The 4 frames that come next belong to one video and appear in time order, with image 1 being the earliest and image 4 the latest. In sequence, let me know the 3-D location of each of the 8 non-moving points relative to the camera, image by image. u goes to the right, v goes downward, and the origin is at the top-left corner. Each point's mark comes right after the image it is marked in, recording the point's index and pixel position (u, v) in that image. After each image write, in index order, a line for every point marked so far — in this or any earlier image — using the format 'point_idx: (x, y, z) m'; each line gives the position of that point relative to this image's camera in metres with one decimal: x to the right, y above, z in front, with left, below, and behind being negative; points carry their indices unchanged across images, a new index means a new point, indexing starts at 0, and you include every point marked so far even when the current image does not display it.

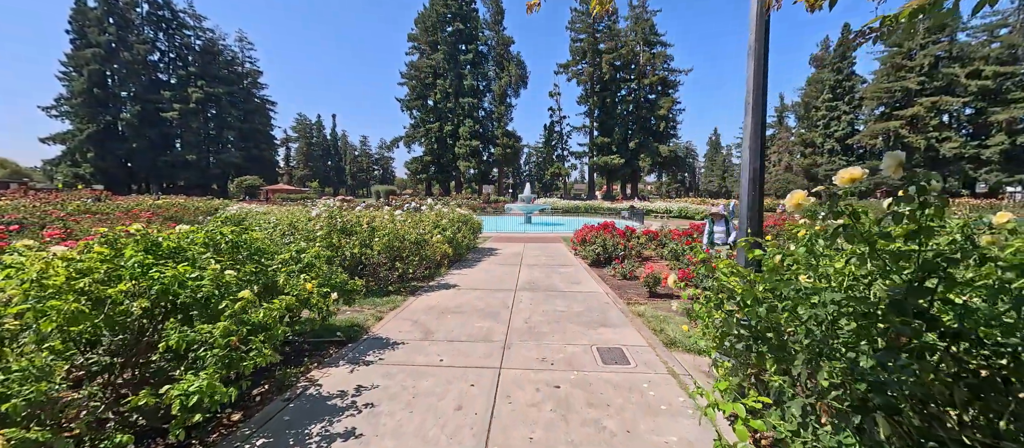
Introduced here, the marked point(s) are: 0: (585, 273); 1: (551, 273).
0: (+1.6, -1.1, +7.8) m
1: (+0.8, -1.1, +7.9) m
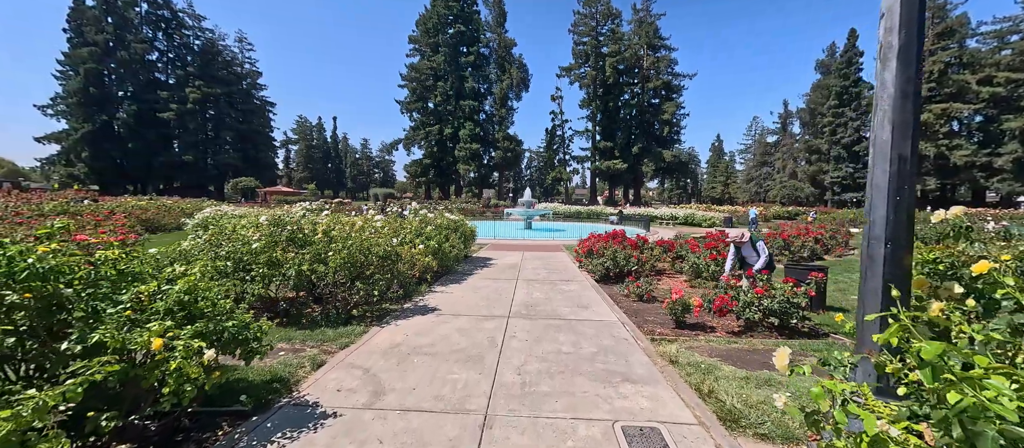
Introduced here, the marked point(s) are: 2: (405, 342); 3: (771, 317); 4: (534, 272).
0: (+1.5, -1.3, +6.6) m
1: (+0.7, -1.3, +6.7) m
2: (-1.2, -1.3, +4.0) m
3: (+3.3, -1.2, +4.4) m
4: (+0.5, -1.2, +8.6) m
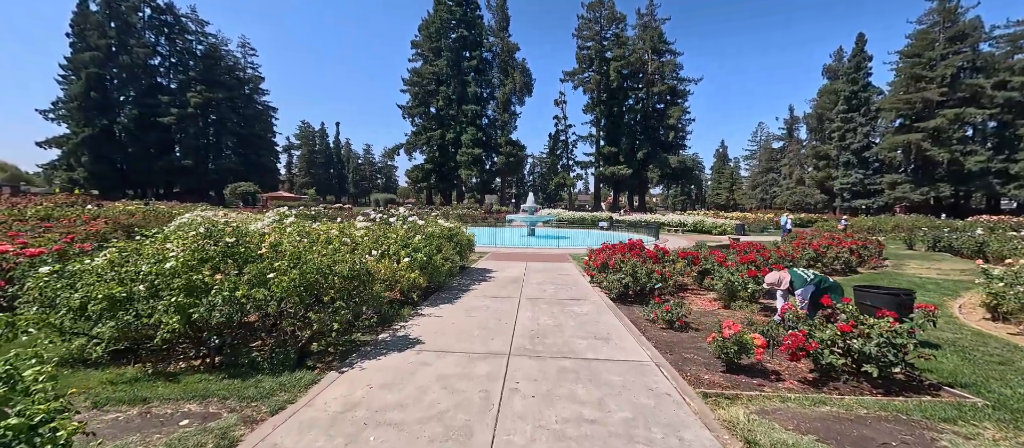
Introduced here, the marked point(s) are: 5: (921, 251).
0: (+1.5, -1.4, +5.5) m
1: (+0.8, -1.4, +5.5) m
2: (-1.2, -1.4, +2.9) m
3: (+3.3, -1.3, +3.3) m
4: (+0.6, -1.4, +7.5) m
5: (+19.6, -1.3, +17.0) m
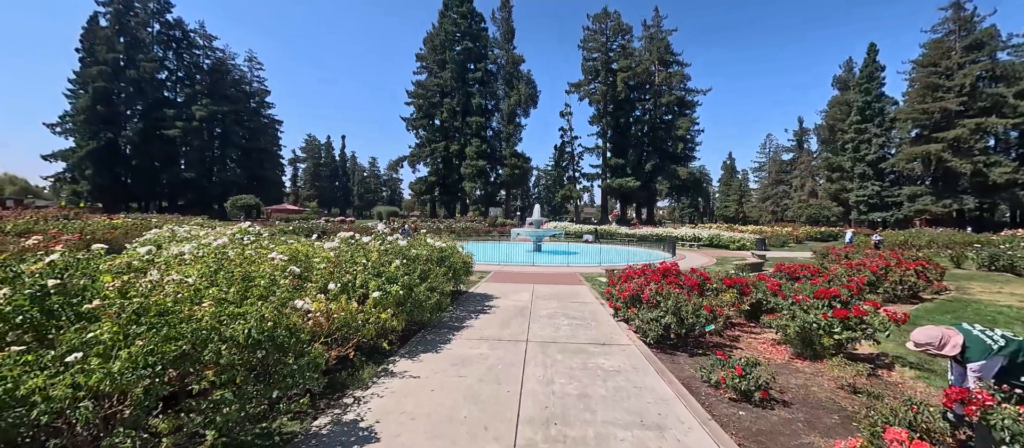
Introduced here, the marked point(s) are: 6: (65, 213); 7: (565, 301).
0: (+1.6, -1.7, +3.9) m
1: (+0.8, -1.7, +4.0) m
2: (-1.2, -1.6, +1.4) m
3: (+3.3, -1.5, +1.7) m
4: (+0.7, -1.7, +5.9) m
5: (+19.8, -2.0, +15.2) m
6: (-25.4, +0.5, +19.3) m
7: (+1.1, -1.7, +7.7) m
